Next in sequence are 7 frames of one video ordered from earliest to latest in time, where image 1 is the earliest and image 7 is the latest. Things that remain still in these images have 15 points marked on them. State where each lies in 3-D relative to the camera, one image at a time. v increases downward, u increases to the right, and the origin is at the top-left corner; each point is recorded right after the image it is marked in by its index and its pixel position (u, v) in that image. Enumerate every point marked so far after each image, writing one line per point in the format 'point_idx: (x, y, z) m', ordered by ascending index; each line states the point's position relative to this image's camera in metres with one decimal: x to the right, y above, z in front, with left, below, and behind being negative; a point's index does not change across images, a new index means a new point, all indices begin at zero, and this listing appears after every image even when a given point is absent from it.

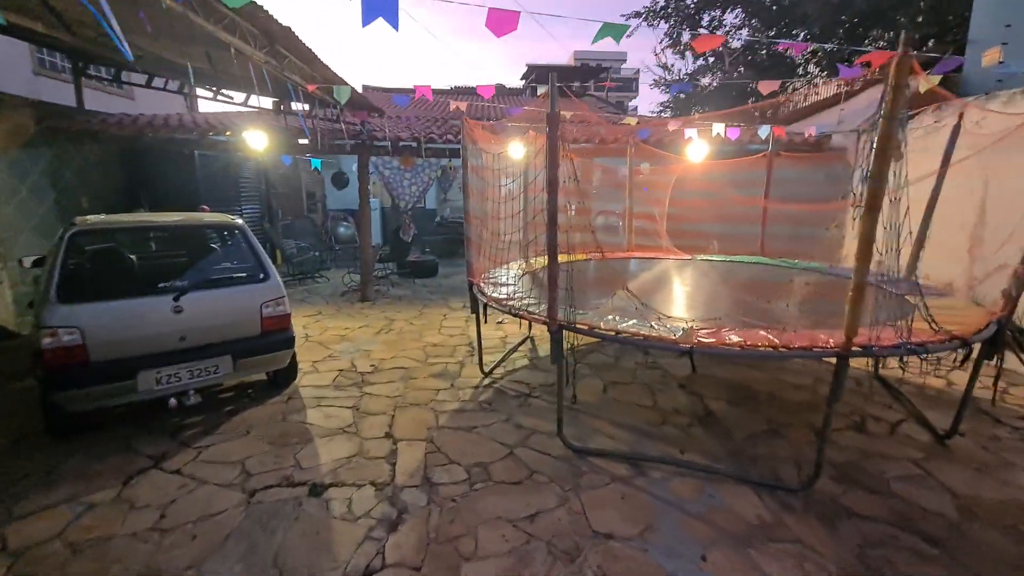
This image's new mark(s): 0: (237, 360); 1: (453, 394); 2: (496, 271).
0: (-2.3, -0.6, +4.1) m
1: (-0.6, -1.0, +4.7) m
2: (-0.2, +0.2, +5.3) m
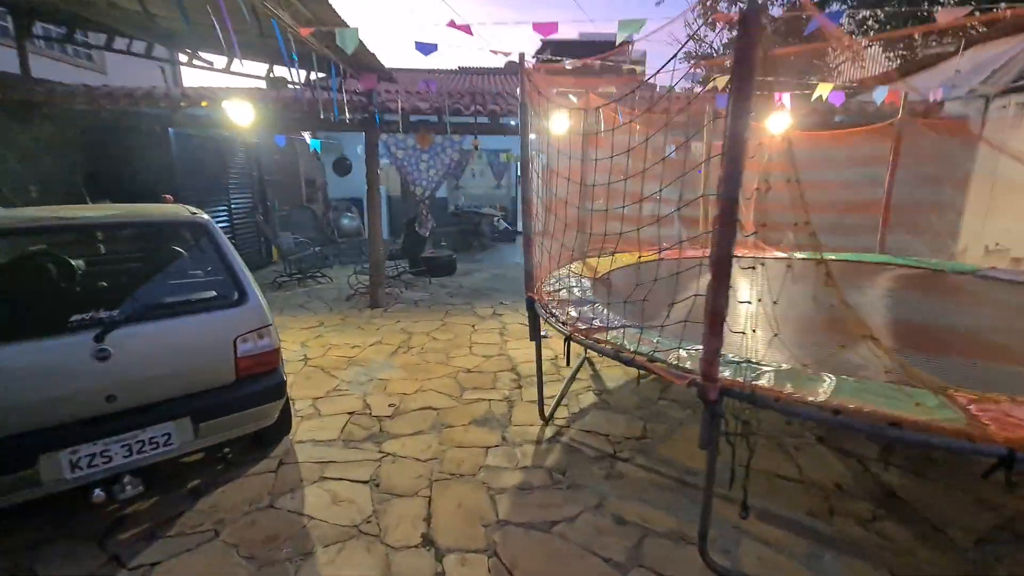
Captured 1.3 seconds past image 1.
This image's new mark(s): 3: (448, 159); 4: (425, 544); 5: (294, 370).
0: (-1.8, -0.8, +2.8) m
1: (0.0, -1.1, +3.4) m
2: (+0.4, +0.1, +4.0) m
3: (-0.9, +1.9, +7.2) m
4: (-0.4, -1.3, +2.5) m
5: (-2.1, -0.8, +4.9) m
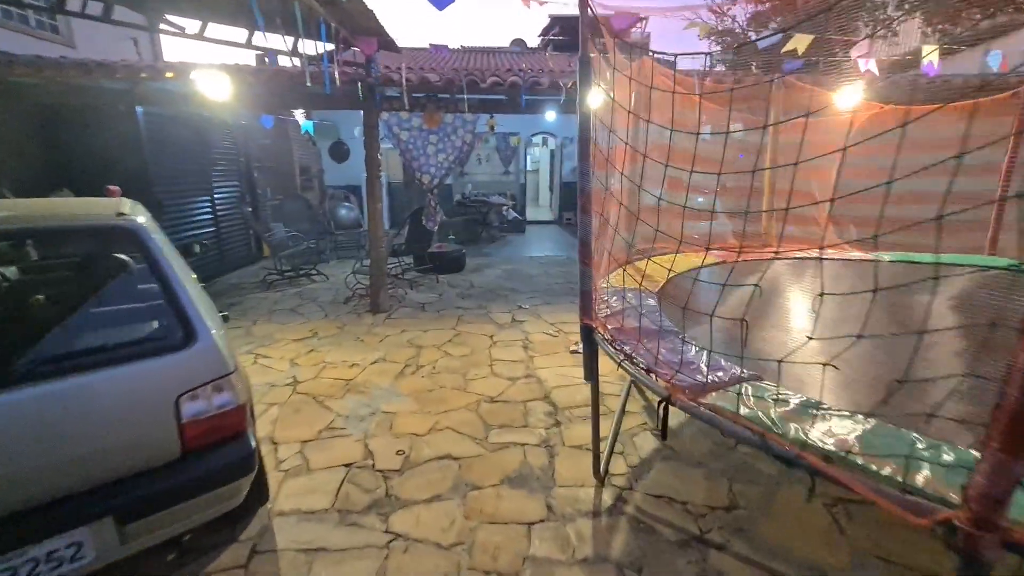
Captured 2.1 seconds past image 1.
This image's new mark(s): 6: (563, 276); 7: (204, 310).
0: (-1.5, -0.9, +1.9) m
1: (+0.2, -1.3, +2.5) m
2: (+0.6, 0.0, +3.1) m
3: (-0.7, +1.8, +6.2) m
4: (-0.2, -1.5, +1.7) m
5: (-1.9, -0.9, +4.0) m
6: (+0.8, +0.2, +8.3) m
7: (-1.4, -0.1, +2.2) m
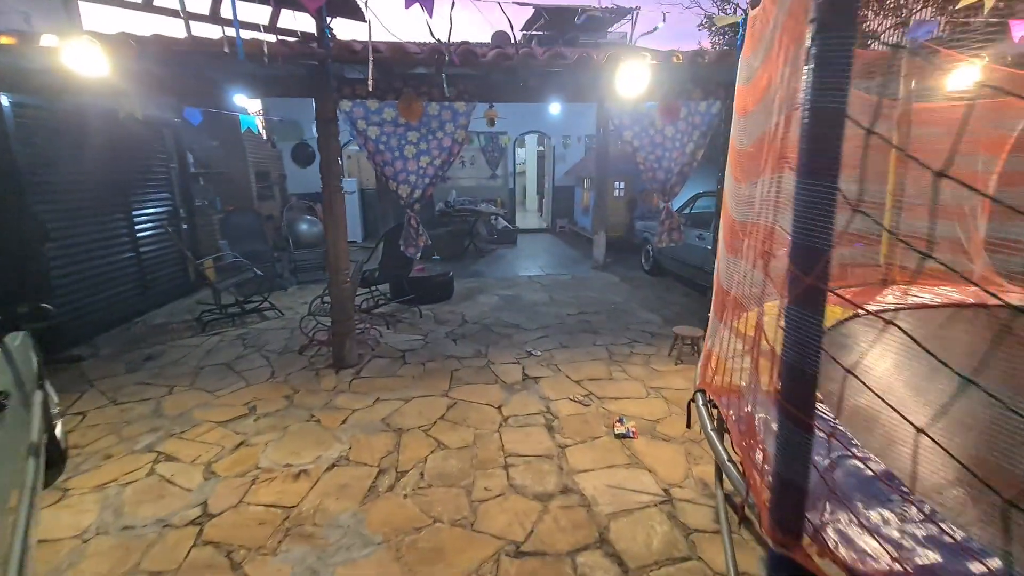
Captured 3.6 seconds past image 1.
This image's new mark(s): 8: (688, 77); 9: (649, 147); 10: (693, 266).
0: (-1.2, -1.3, +0.3) m
1: (+0.5, -1.7, +1.0) m
2: (+0.8, -0.4, +1.6) m
3: (-0.6, +1.4, +4.7) m
4: (+0.1, -1.9, +0.2) m
5: (-1.7, -1.4, +2.4) m
6: (+0.8, -0.2, +6.9) m
7: (-1.1, -0.5, +0.7) m
8: (+1.5, +1.8, +4.2) m
9: (+1.4, +1.4, +4.8) m
10: (+2.4, +0.3, +6.5) m
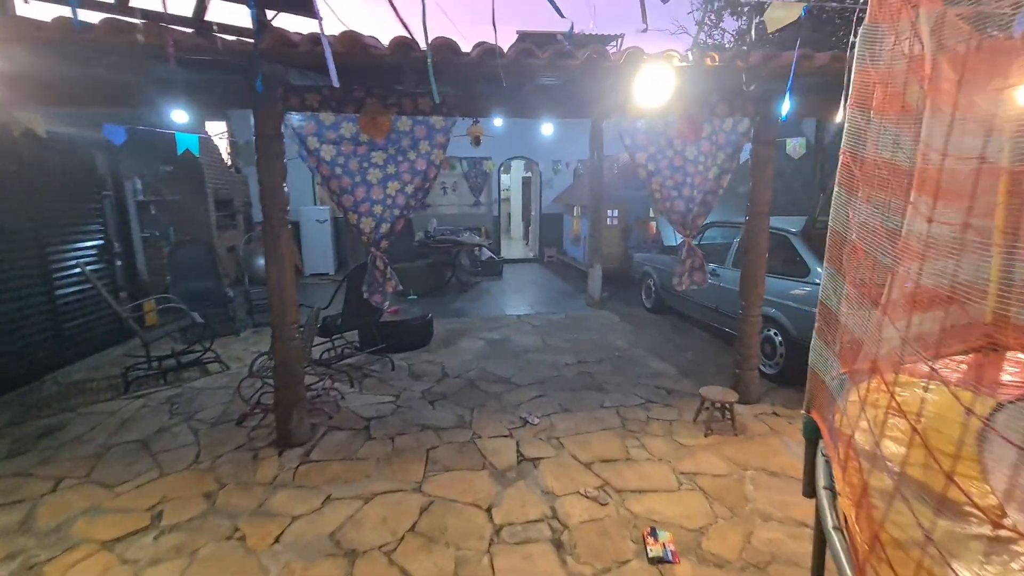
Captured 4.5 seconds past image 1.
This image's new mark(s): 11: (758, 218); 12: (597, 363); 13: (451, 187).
0: (-1.1, -1.6, -0.7) m
1: (+0.6, -1.9, 0.0) m
2: (+0.9, -0.7, +0.7) m
3: (-0.7, +1.0, +3.9) m
4: (+0.2, -2.1, -0.8) m
5: (-1.7, -1.7, +1.4) m
6: (+0.7, -0.8, +6.0) m
7: (-1.1, -0.7, -0.3) m
8: (+1.4, +1.4, +3.5) m
9: (+1.3, +1.0, +4.0) m
10: (+2.2, -0.2, +5.7) m
11: (+2.1, +0.6, +4.2) m
12: (+0.9, -0.8, +5.5) m
13: (-1.4, +2.4, +11.7) m
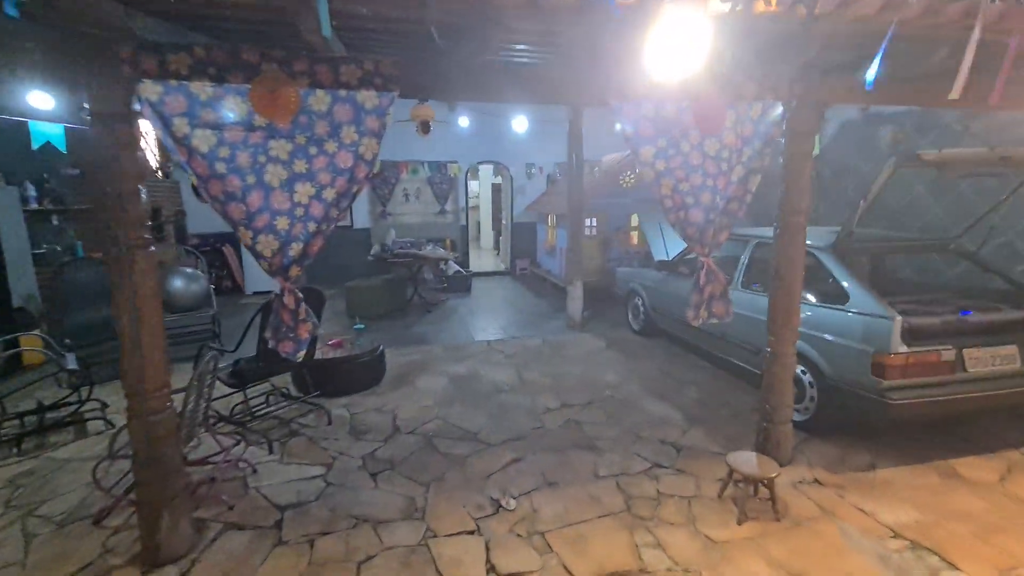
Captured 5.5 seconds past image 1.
0: (-1.0, -1.7, -1.8) m
1: (+0.6, -2.1, -1.0) m
2: (+0.9, -0.9, -0.3) m
3: (-0.9, +0.7, +2.8) m
4: (+0.3, -2.2, -1.9) m
5: (-1.7, -1.9, +0.2) m
6: (+0.4, -1.0, +4.9) m
7: (-1.0, -0.9, -1.4) m
8: (+1.2, +1.2, +2.5) m
9: (+1.0, +0.7, +3.1) m
10: (+1.9, -0.5, +4.7) m
11: (+1.8, +0.4, +3.3) m
12: (+0.7, -1.1, +4.5) m
13: (-2.1, +2.0, +10.6) m
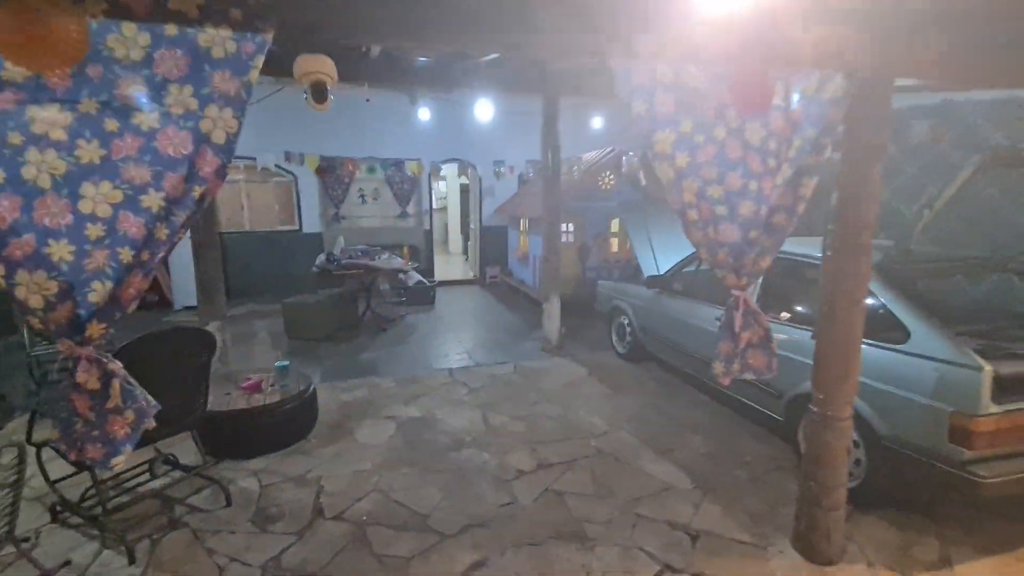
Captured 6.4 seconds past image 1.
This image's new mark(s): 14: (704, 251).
0: (-0.9, -1.9, -2.8) m
1: (+0.7, -2.3, -2.0) m
2: (+0.9, -1.1, -1.2) m
3: (-1.1, +0.5, +1.7) m
4: (+0.4, -2.4, -2.8) m
5: (-1.7, -2.1, -0.8) m
6: (+0.1, -1.2, +4.0) m
7: (-0.9, -1.1, -2.4) m
8: (+1.1, +1.0, +1.6) m
9: (+0.9, +0.5, +2.1) m
10: (+1.6, -0.7, +3.8) m
11: (+1.6, +0.2, +2.4) m
12: (+0.4, -1.3, +3.5) m
13: (-2.7, +1.8, +9.5) m
14: (+0.9, +0.2, +2.2) m
